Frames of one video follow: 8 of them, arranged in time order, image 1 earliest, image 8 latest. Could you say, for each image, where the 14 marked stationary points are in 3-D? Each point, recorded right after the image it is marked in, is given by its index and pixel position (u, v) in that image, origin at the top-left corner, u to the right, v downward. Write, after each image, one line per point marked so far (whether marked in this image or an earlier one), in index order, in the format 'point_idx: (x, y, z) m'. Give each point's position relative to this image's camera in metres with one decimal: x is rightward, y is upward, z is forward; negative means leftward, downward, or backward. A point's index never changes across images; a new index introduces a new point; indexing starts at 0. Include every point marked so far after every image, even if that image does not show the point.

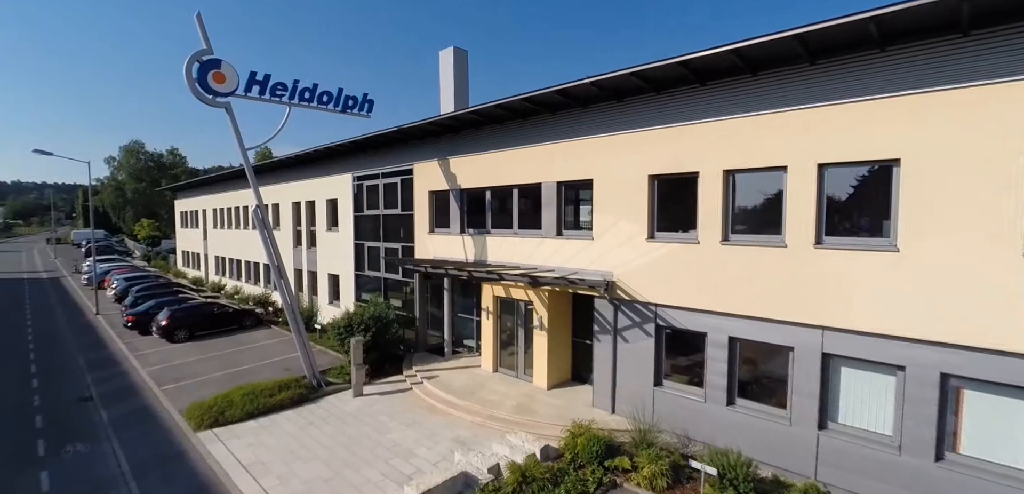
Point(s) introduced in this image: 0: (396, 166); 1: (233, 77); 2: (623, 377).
0: (-3.7, +2.5, +15.2) m
1: (-6.2, +3.8, +10.7) m
2: (+2.3, -2.6, +9.9) m
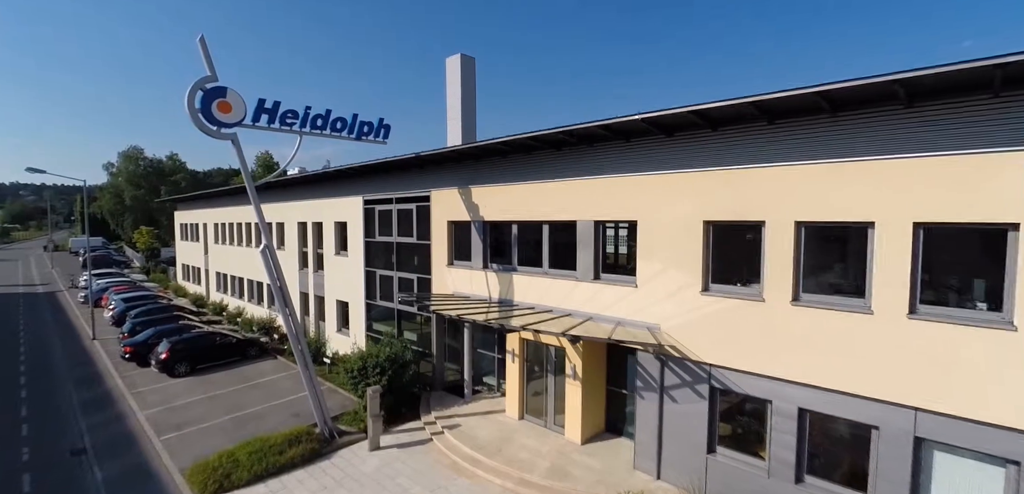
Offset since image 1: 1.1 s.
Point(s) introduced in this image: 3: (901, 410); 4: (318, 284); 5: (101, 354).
0: (-3.0, +1.6, +14.3) m
1: (-5.5, +2.9, +9.7) m
2: (+2.9, -3.6, +9.0) m
3: (+5.4, -2.3, +6.7) m
4: (-7.6, -1.5, +19.0) m
5: (-15.7, -4.1, +18.4) m
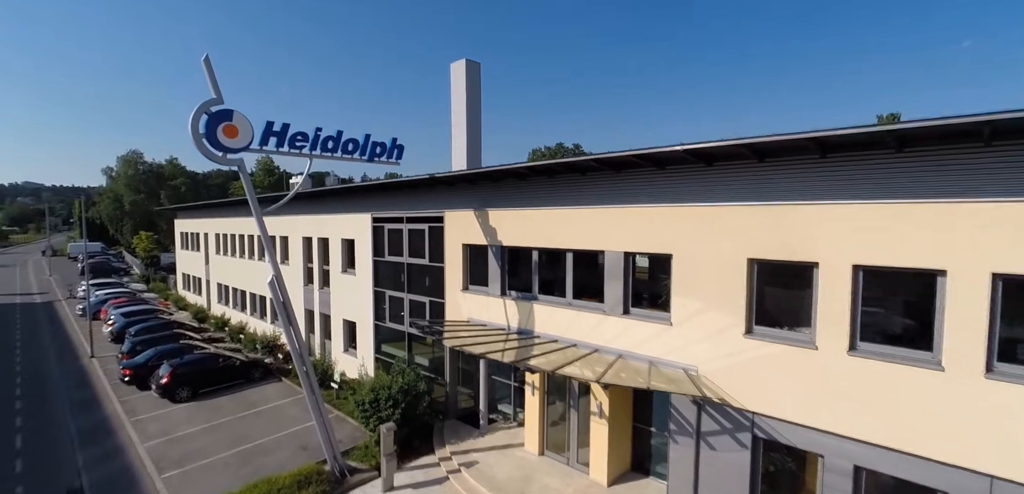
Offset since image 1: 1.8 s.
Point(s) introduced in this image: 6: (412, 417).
0: (-2.5, +1.0, +13.7) m
1: (-5.0, +2.3, +9.1) m
2: (+3.4, -4.2, +8.4) m
3: (+5.9, -2.9, +6.1) m
4: (-7.2, -2.1, +18.4) m
5: (-15.2, -4.7, +17.8) m
6: (-2.5, -4.2, +11.9) m
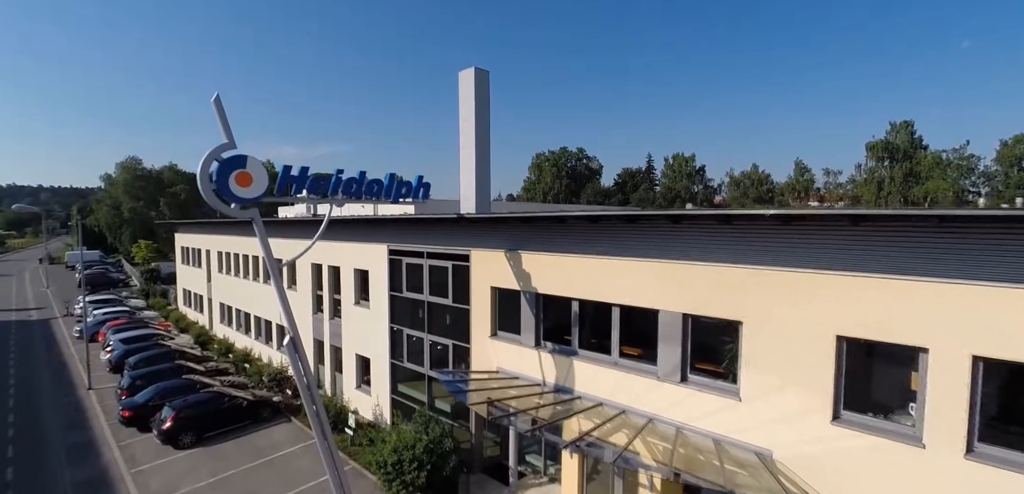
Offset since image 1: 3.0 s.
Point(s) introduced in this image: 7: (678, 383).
0: (-1.8, 0.0, +12.7) m
1: (-4.2, +1.2, +8.2) m
2: (+4.2, -5.2, +7.5) m
3: (+6.7, -3.9, +5.2) m
4: (-6.4, -3.1, +17.4) m
5: (-14.5, -5.7, +16.8) m
6: (-1.7, -5.2, +10.9) m
7: (+2.9, -2.4, +8.5) m
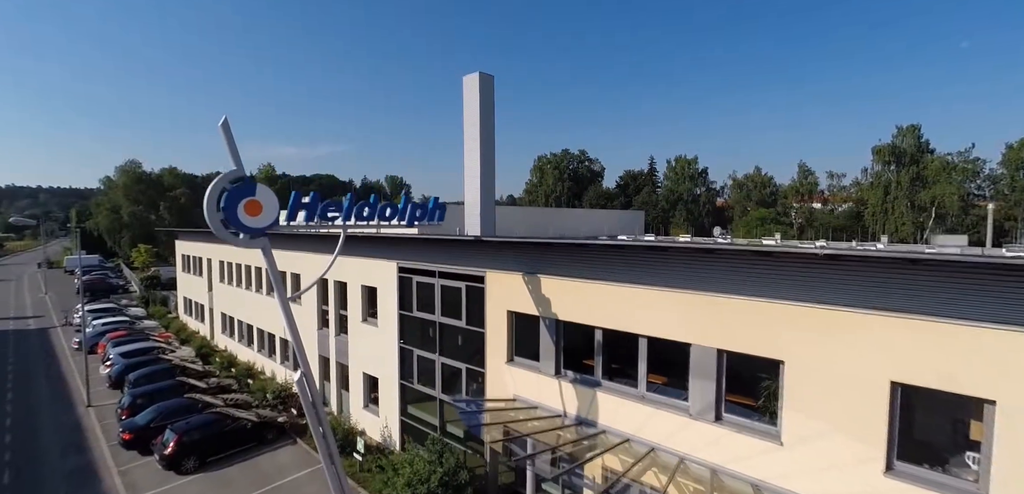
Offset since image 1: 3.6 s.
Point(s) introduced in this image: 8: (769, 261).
0: (-1.4, -0.6, +12.3) m
1: (-3.8, +0.7, +7.7) m
2: (+4.6, -5.8, +7.0) m
3: (+7.1, -4.5, +4.7) m
4: (-6.0, -3.6, +17.0) m
5: (-14.1, -6.2, +16.3) m
6: (-1.3, -5.7, +10.5) m
7: (+3.3, -2.9, +8.0) m
8: (+3.9, -0.2, +7.3) m
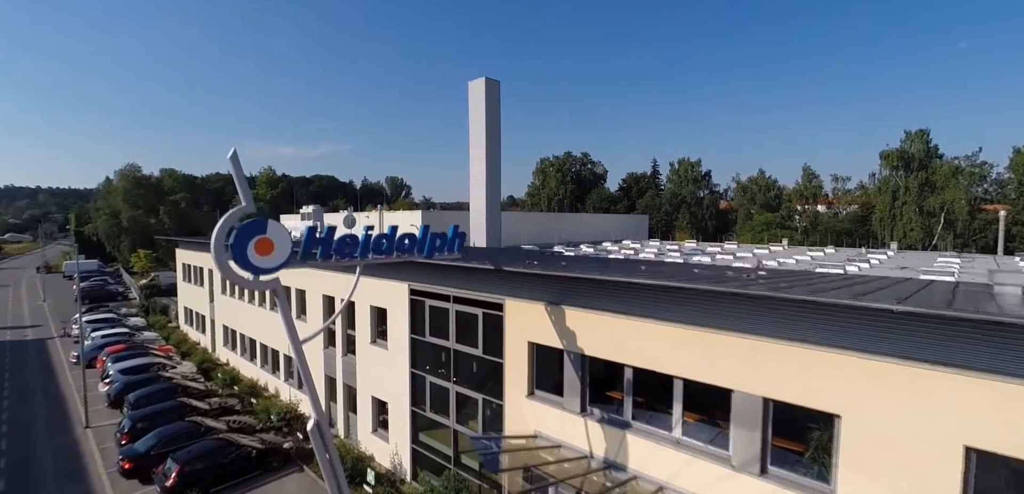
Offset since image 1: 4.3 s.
0: (-0.9, -1.2, +11.7) m
1: (-3.4, +0.1, +7.1) m
2: (+5.0, -6.4, +6.4) m
3: (+7.5, -5.1, +4.2) m
4: (-5.6, -4.2, +16.4) m
5: (-13.6, -6.8, +15.7) m
6: (-0.8, -6.3, +9.9) m
7: (+3.8, -3.5, +7.5) m
8: (+4.3, -0.8, +6.7) m
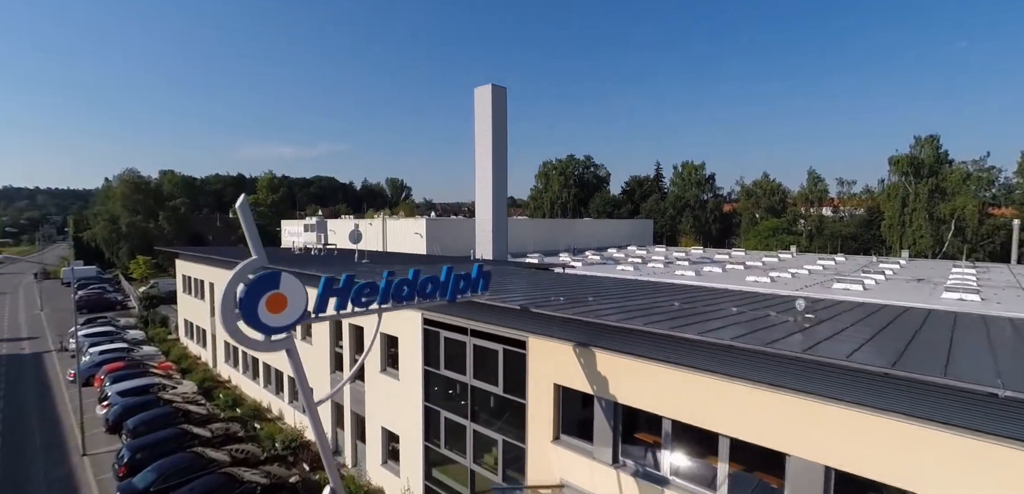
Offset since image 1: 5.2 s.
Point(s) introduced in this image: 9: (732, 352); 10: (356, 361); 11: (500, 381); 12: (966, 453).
0: (-0.4, -1.9, +11.0) m
1: (-2.9, -0.6, +6.4) m
2: (+5.6, -7.1, +5.8) m
3: (+8.0, -5.8, +3.5) m
4: (-5.1, -4.9, +15.7) m
5: (-13.1, -7.5, +15.1) m
6: (-0.3, -7.1, +9.2) m
7: (+4.3, -4.2, +6.8) m
8: (+4.8, -1.6, +6.0) m
9: (+3.6, -1.5, +7.2) m
10: (-5.1, -3.7, +15.9) m
11: (-0.2, -3.1, +11.1) m
12: (+5.5, -2.4, +5.5) m
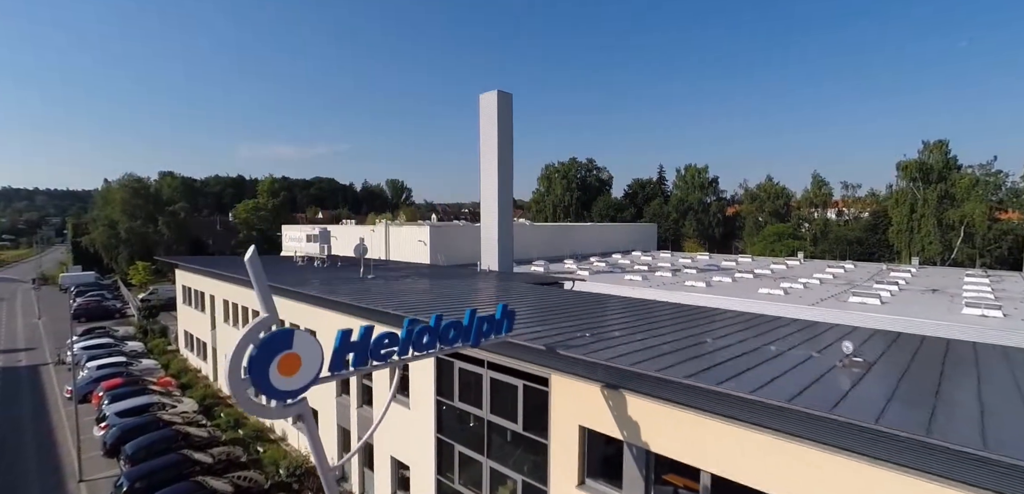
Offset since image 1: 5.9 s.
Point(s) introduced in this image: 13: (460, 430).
0: (0.0, -2.5, +10.4) m
1: (-2.4, -1.3, +5.8) m
2: (+6.0, -7.7, +5.2) m
3: (+8.5, -6.4, +2.9) m
4: (-4.6, -5.6, +15.1) m
5: (-12.7, -8.2, +14.5) m
6: (+0.1, -7.7, +8.6) m
7: (+4.7, -4.9, +6.2) m
8: (+5.3, -2.2, +5.5) m
9: (+4.0, -2.2, +6.6) m
10: (-4.7, -4.4, +15.3) m
11: (+0.2, -3.7, +10.5) m
12: (+5.9, -3.0, +4.9) m
13: (-1.3, -4.5, +12.0) m
